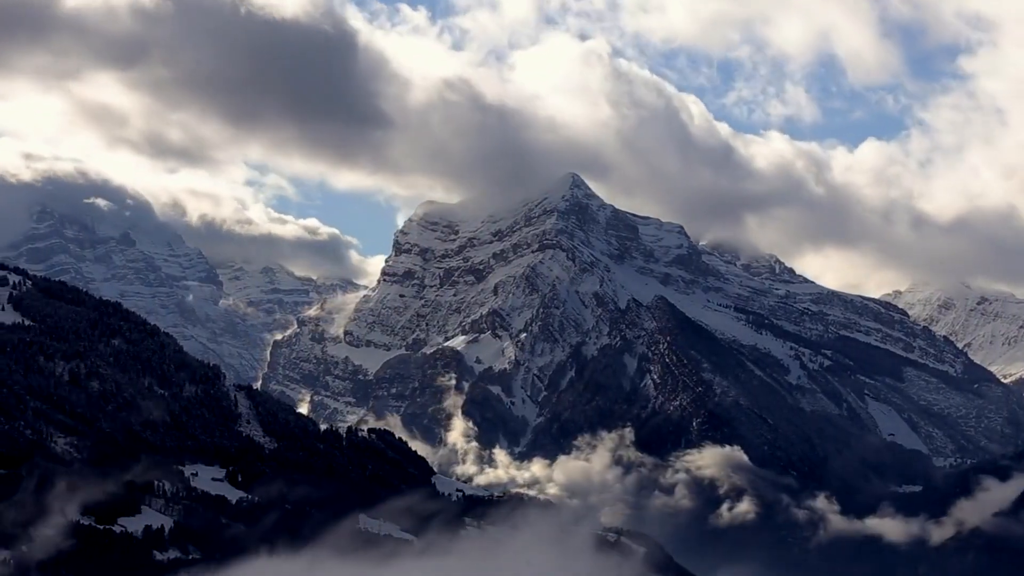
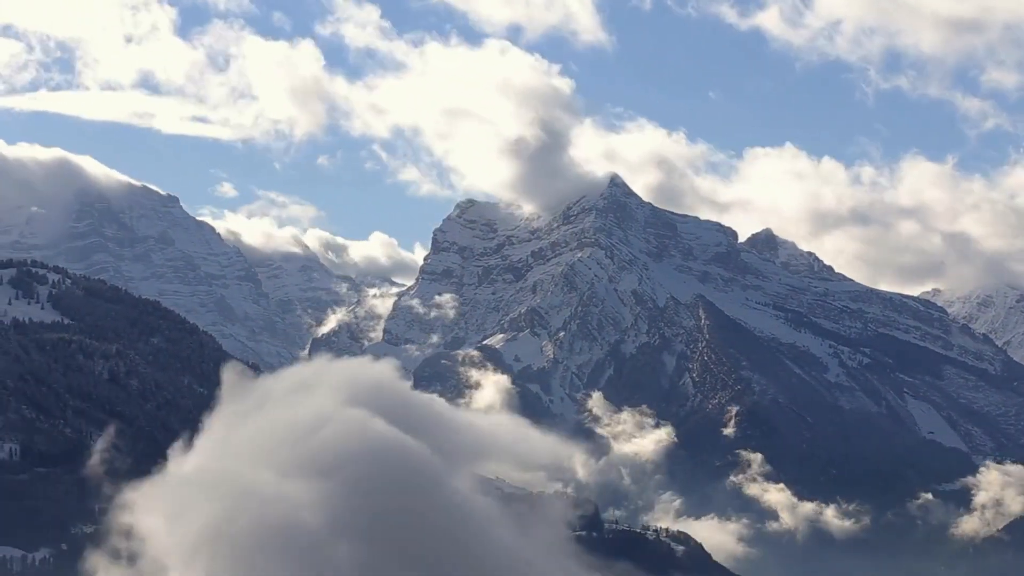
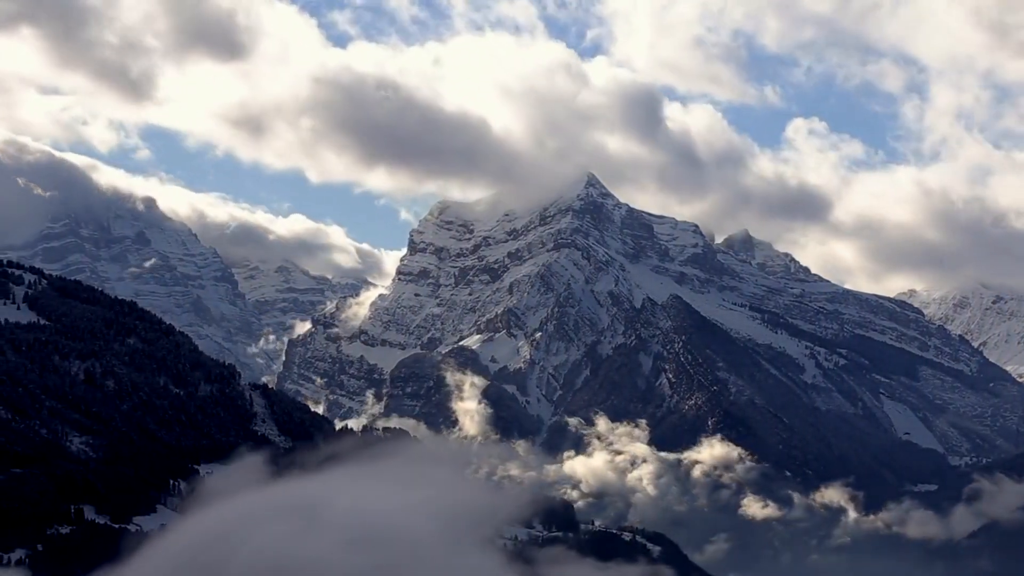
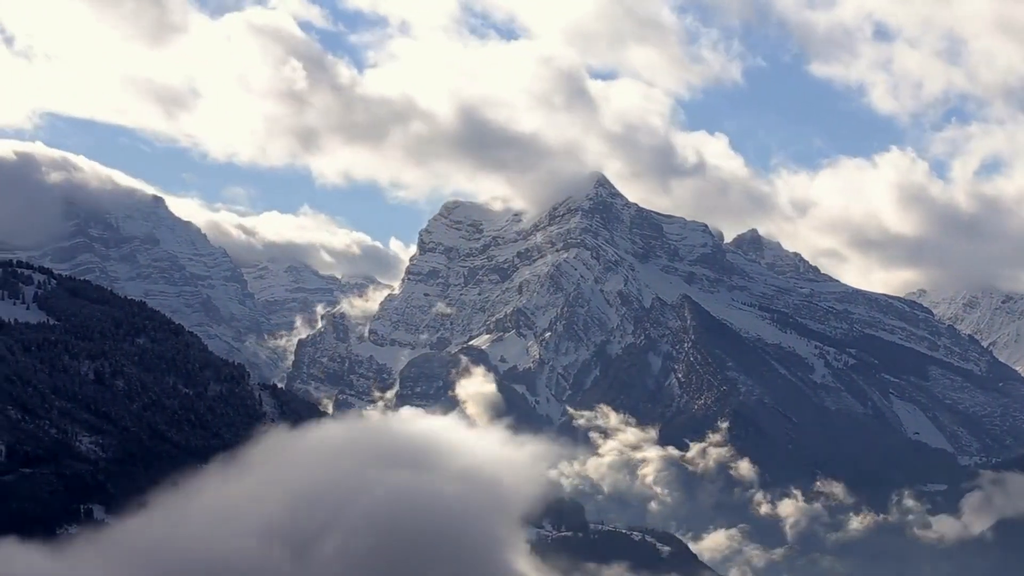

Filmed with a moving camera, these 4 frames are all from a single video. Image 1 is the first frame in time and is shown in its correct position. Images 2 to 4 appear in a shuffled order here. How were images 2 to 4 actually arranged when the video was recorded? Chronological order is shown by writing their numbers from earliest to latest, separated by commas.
3, 4, 2
